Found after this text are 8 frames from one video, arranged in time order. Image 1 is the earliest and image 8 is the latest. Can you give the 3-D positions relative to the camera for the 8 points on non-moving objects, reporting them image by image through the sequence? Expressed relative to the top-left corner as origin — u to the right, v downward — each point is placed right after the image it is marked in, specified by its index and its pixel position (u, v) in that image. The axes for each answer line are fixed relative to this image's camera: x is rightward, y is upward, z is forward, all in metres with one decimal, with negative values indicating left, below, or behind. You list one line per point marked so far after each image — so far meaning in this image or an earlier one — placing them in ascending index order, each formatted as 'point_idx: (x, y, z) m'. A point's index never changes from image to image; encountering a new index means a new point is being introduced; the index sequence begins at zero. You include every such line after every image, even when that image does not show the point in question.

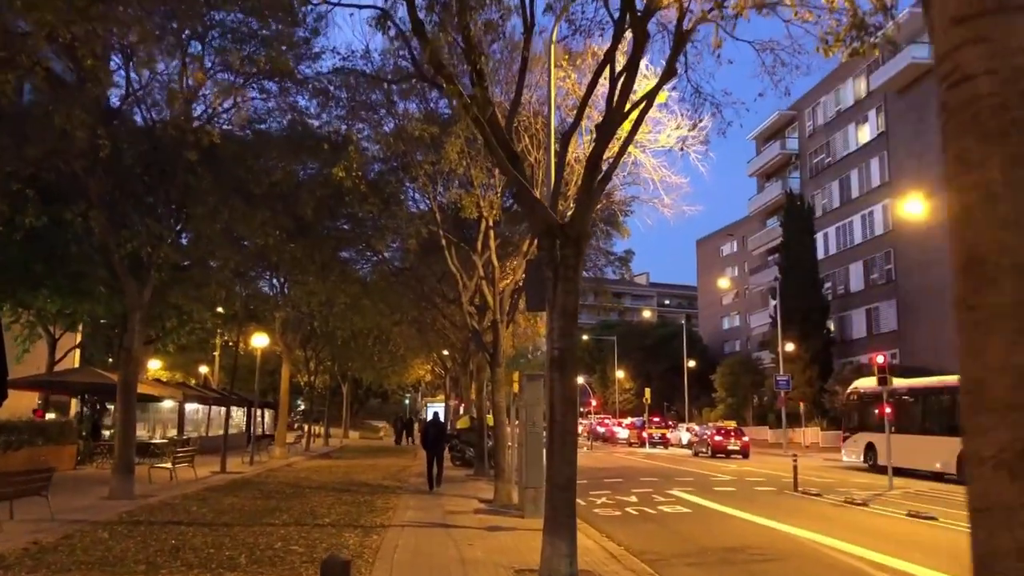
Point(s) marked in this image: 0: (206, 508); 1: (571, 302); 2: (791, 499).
0: (-5.2, -3.8, +15.7) m
1: (+0.6, -0.2, +9.4) m
2: (+5.9, -4.4, +19.1) m
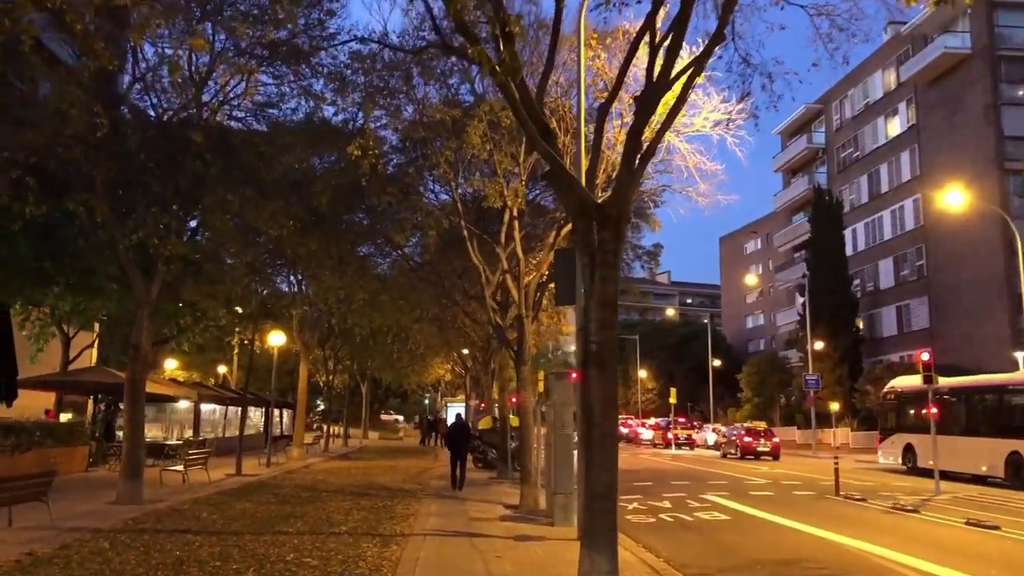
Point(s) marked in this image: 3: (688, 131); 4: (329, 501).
0: (-4.8, -3.7, +14.8) m
1: (+0.9, -0.1, +8.5) m
2: (+6.4, -4.3, +18.1) m
3: (+3.2, +2.8, +16.5) m
4: (-3.5, -4.0, +17.3) m
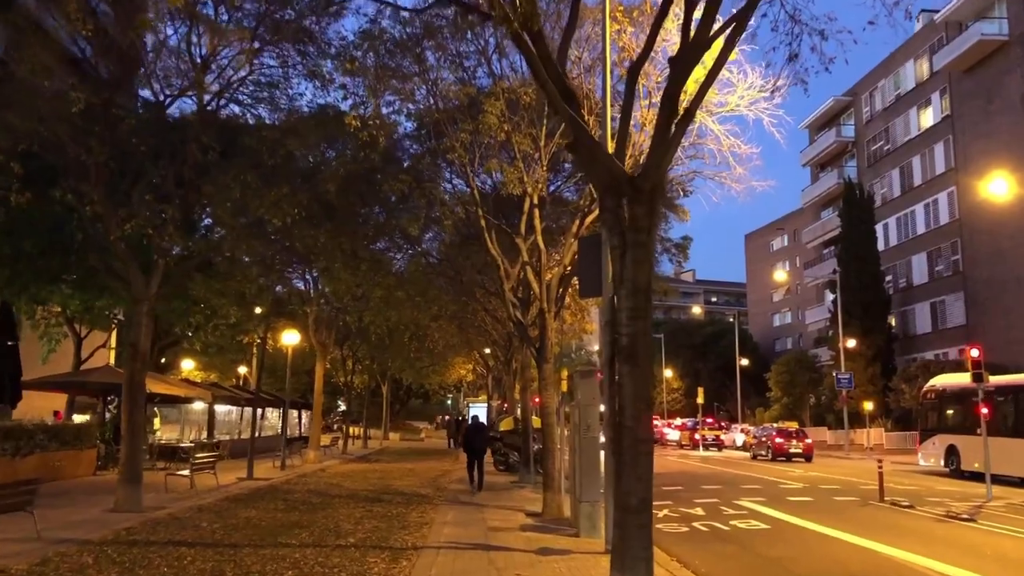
0: (-4.5, -3.6, +13.9) m
1: (+1.0, +0.1, +7.4) m
2: (+6.8, -4.1, +16.9) m
3: (+3.5, +3.0, +15.3) m
4: (-3.1, -3.9, +16.3) m
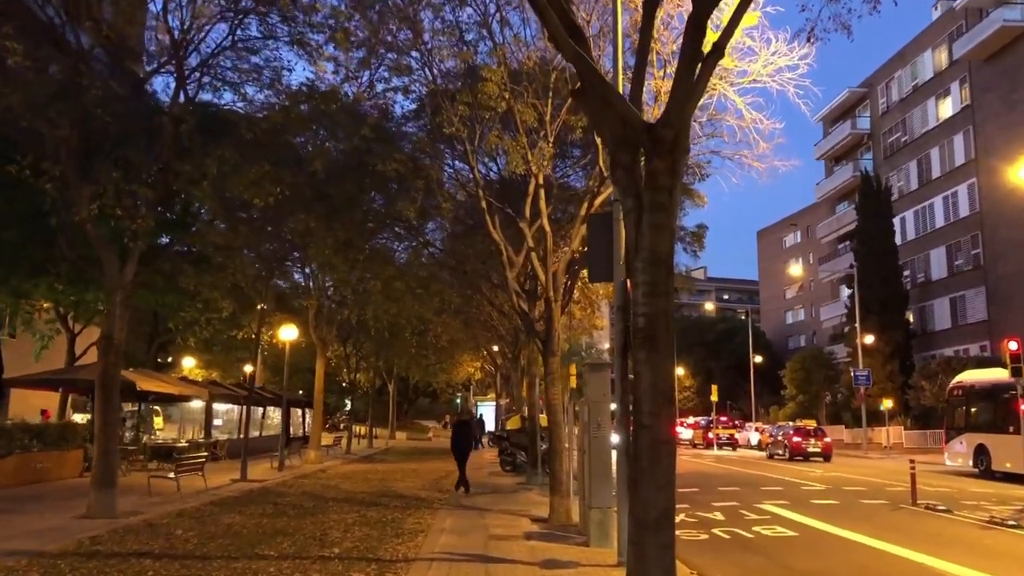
0: (-4.4, -3.4, +12.8) m
1: (+1.0, +0.3, +6.2) m
2: (+6.9, -3.9, +15.6) m
3: (+3.6, +3.2, +14.1) m
4: (-3.0, -3.7, +15.1) m
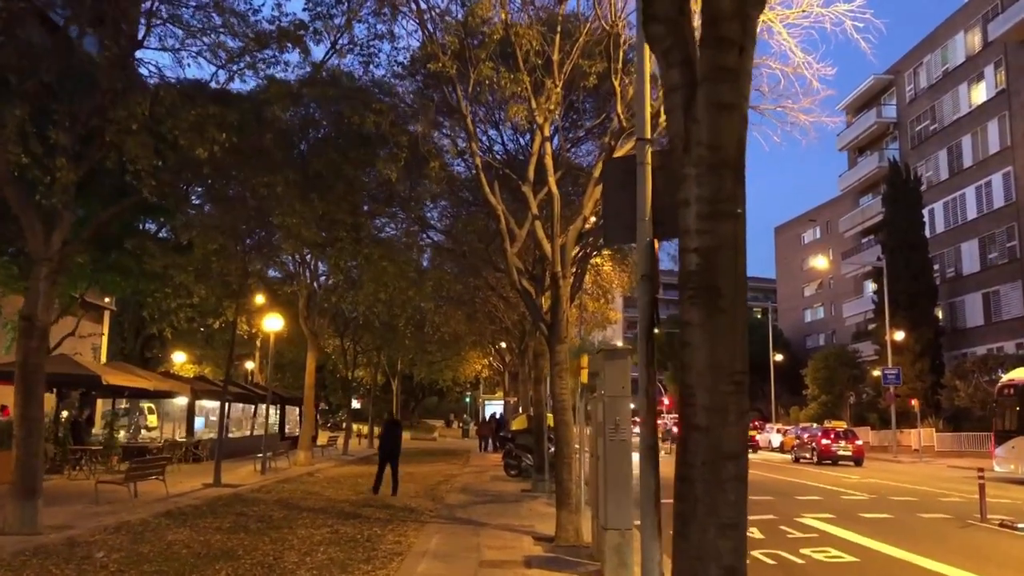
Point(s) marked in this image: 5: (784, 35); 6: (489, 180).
0: (-4.4, -3.0, +10.5) m
1: (+0.9, +0.6, +3.8) m
2: (+6.9, -3.6, +13.2) m
3: (+3.6, +3.5, +11.7) m
4: (-3.0, -3.4, +12.8) m
5: (+3.5, +3.3, +11.8) m
6: (-0.4, +1.8, +15.2) m
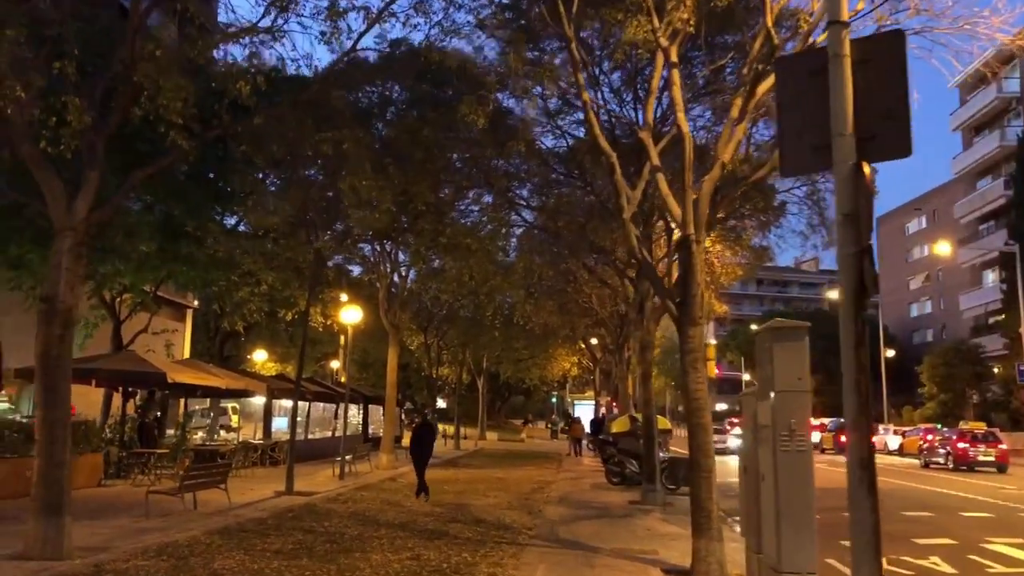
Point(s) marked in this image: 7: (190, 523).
0: (-3.3, -2.7, +8.4) m
1: (+1.4, +1.0, +1.3) m
2: (+8.2, -3.2, +10.1) m
3: (+4.7, +3.9, +8.9) m
4: (-1.6, -3.1, +10.6) m
5: (+4.7, +3.6, +9.0) m
6: (+1.1, +2.1, +12.7) m
7: (-4.4, -3.2, +12.6) m
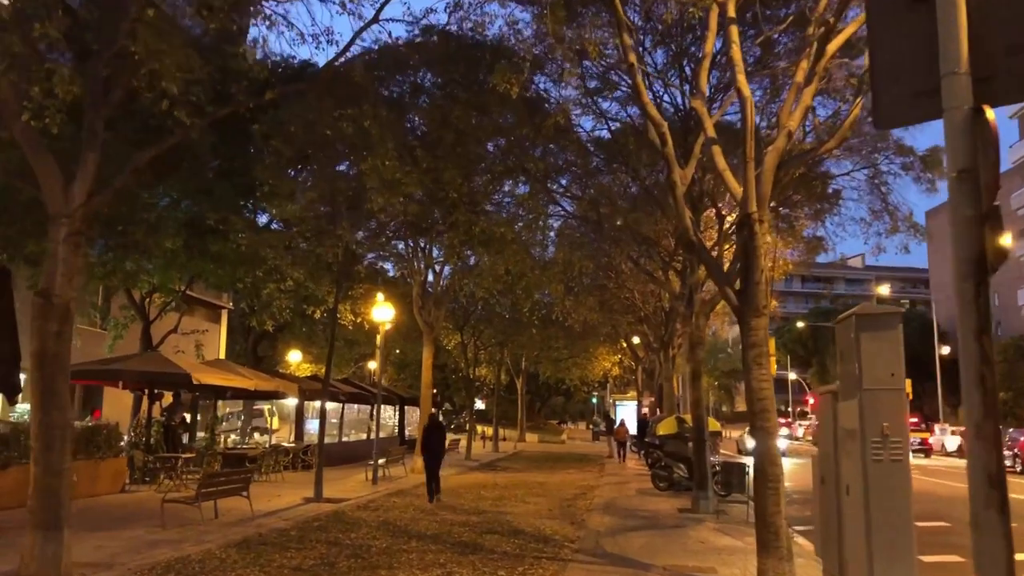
0: (-2.9, -2.7, +7.5) m
1: (+1.4, +1.1, +0.2) m
2: (+8.6, -3.0, +8.7) m
3: (+5.0, +4.1, +7.7) m
4: (-1.2, -3.0, +9.6) m
5: (+5.0, +3.8, +7.8) m
6: (+1.6, +2.2, +11.6) m
7: (-3.9, -3.2, +11.8) m
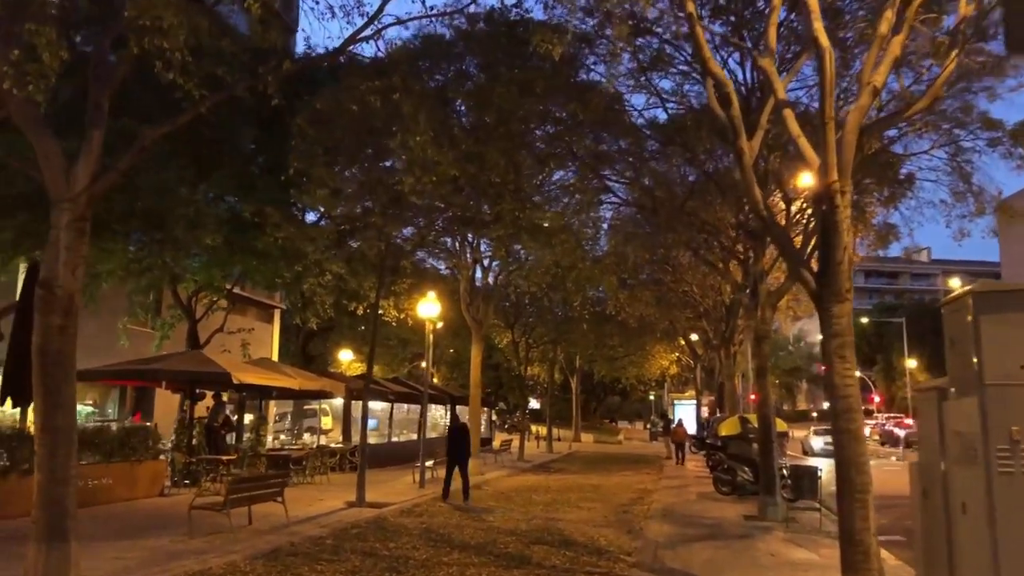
0: (-2.6, -2.6, +6.7) m
1: (+1.3, +1.2, -0.8) m
2: (+9.0, -2.8, +7.2) m
3: (+5.3, +4.2, +6.4) m
4: (-0.7, -2.9, +8.7) m
5: (+5.3, +4.0, +6.5) m
6: (+2.1, +2.4, +10.5) m
7: (-3.3, -3.1, +11.0) m
